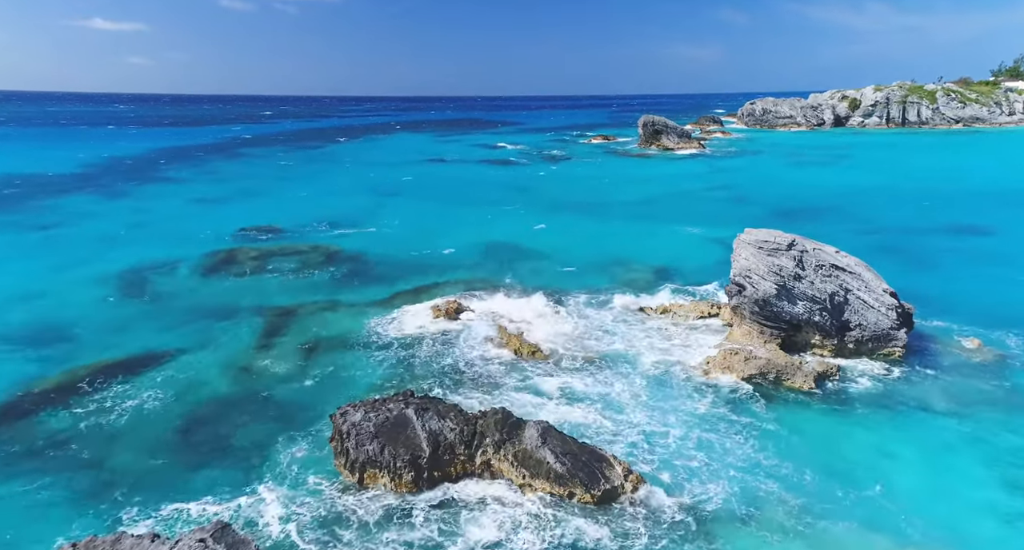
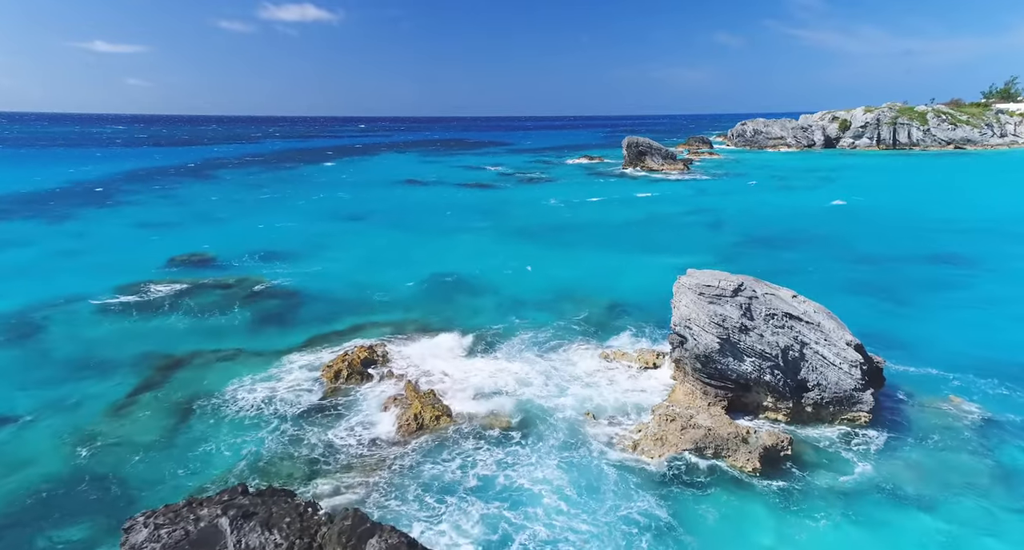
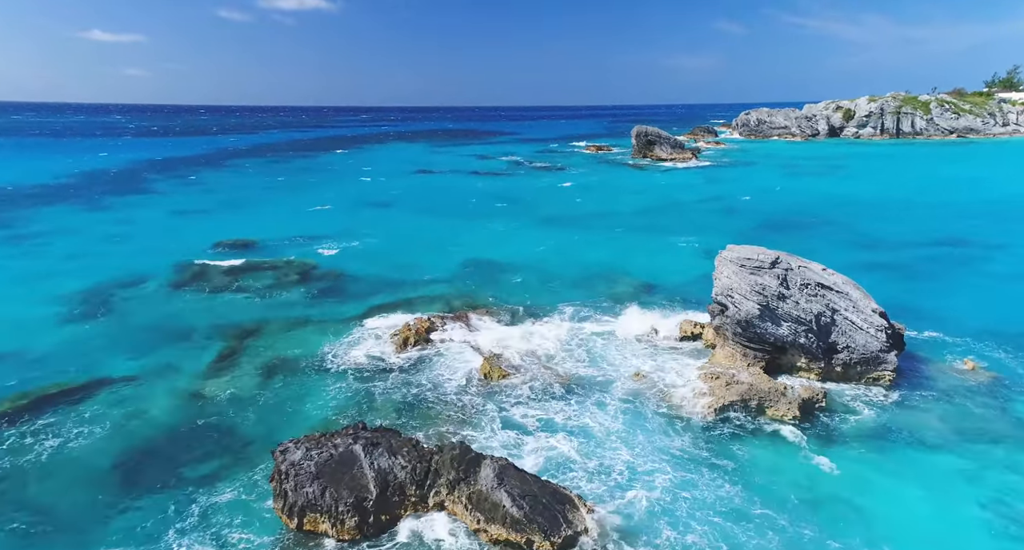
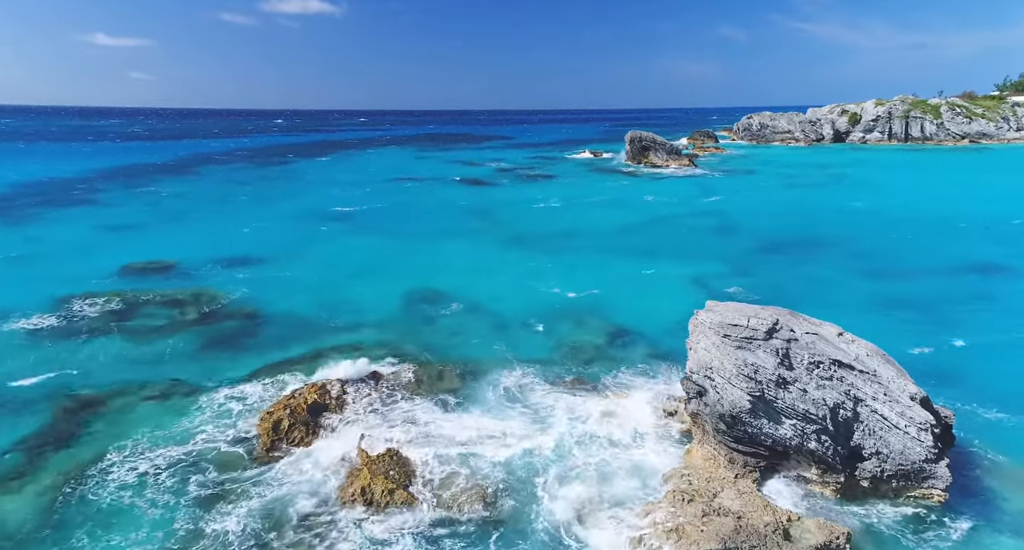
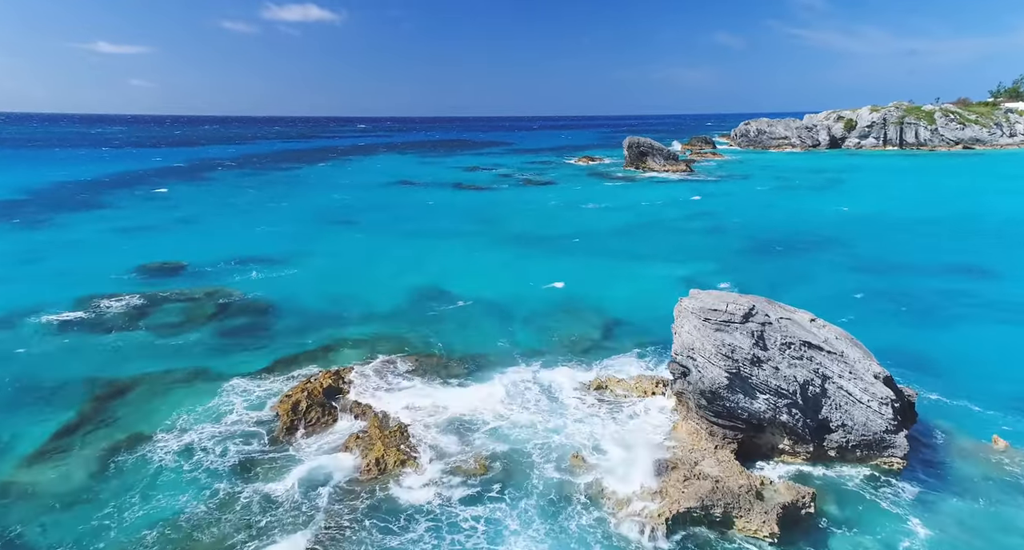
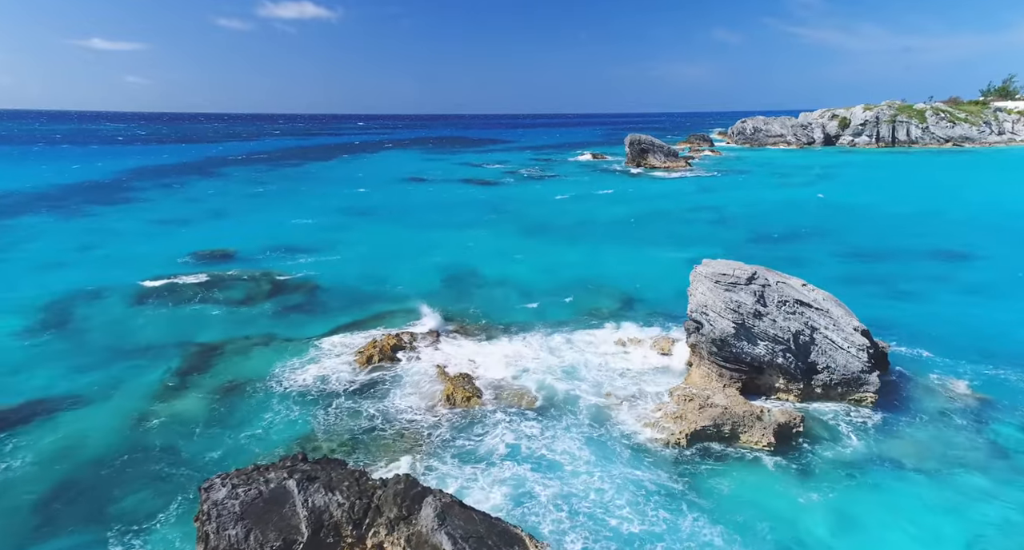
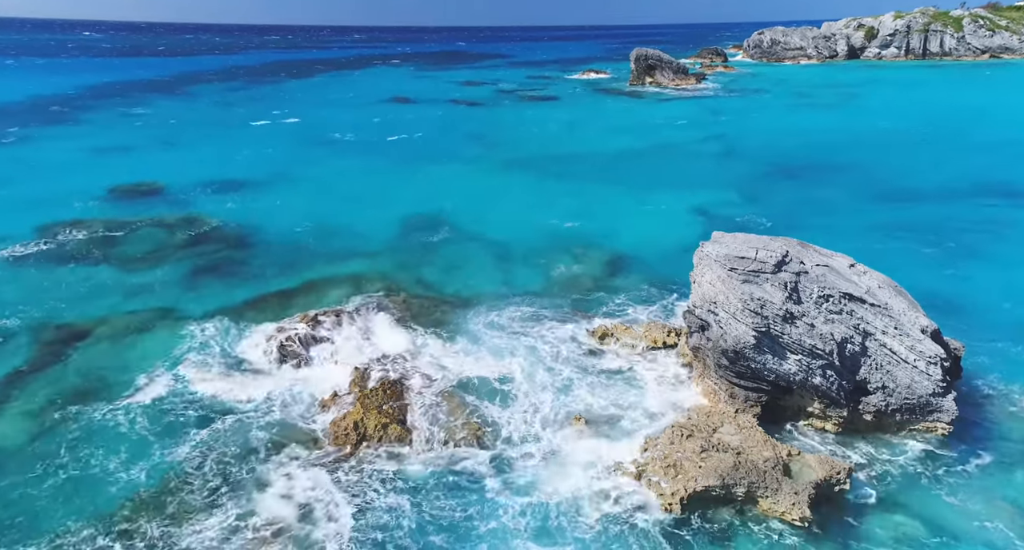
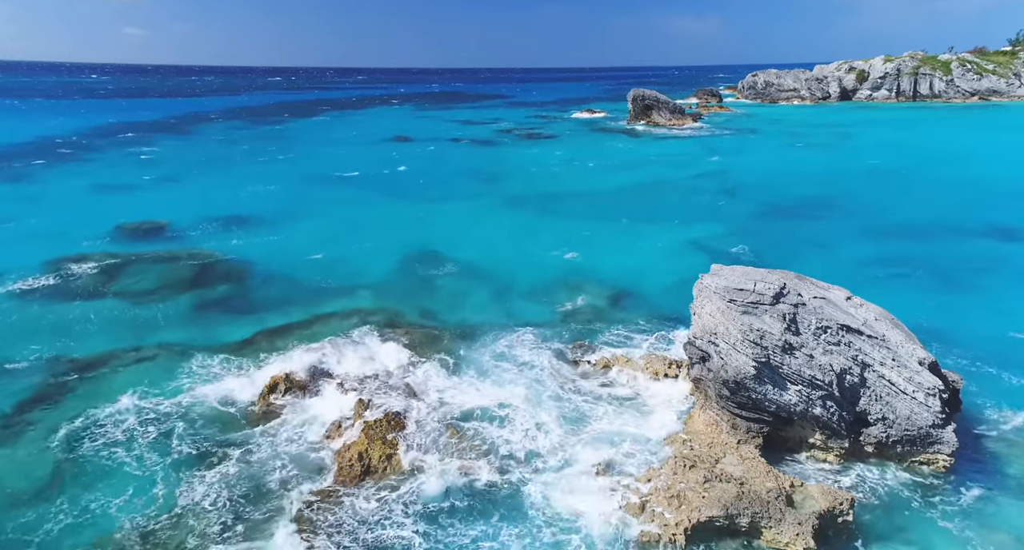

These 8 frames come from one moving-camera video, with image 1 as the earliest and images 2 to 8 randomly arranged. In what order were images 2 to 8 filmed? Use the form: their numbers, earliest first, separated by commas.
3, 6, 2, 5, 4, 8, 7
